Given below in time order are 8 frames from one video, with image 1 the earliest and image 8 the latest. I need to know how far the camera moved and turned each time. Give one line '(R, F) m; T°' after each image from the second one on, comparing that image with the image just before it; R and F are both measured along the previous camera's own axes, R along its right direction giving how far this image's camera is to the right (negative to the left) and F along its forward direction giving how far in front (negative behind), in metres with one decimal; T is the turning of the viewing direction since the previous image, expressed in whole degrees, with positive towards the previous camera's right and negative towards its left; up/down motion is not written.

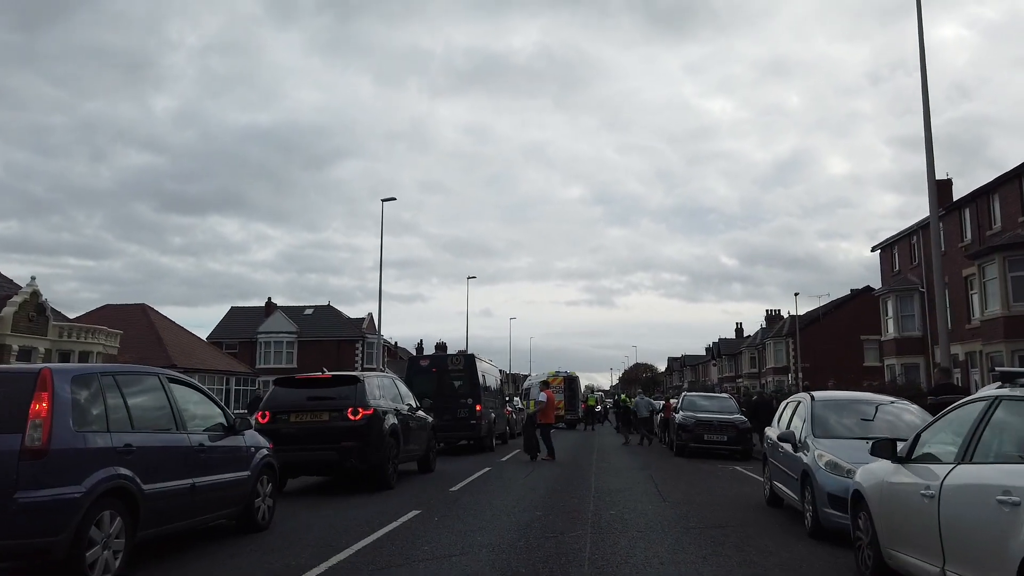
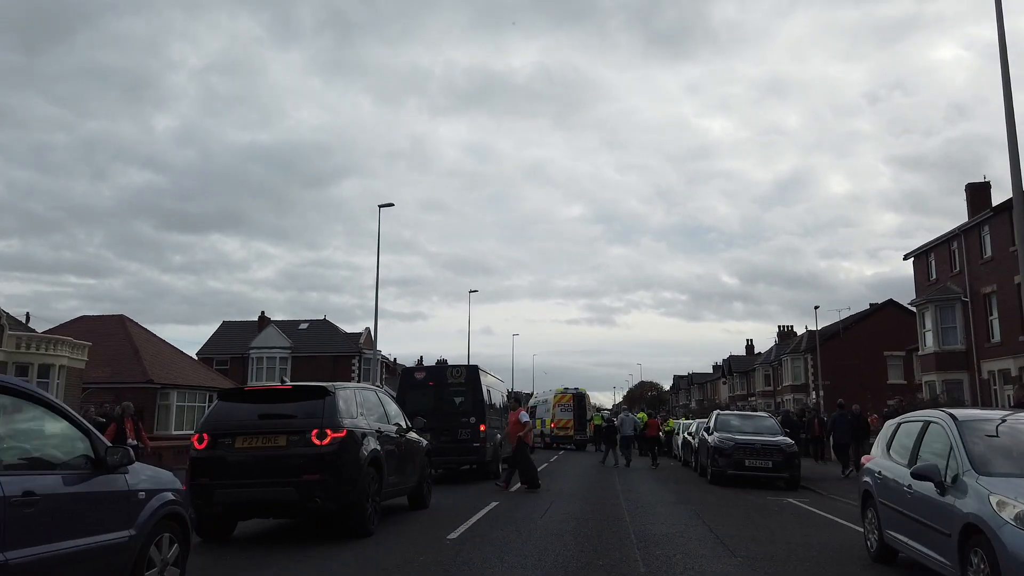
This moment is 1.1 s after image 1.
(-0.2, +2.7) m; 0°
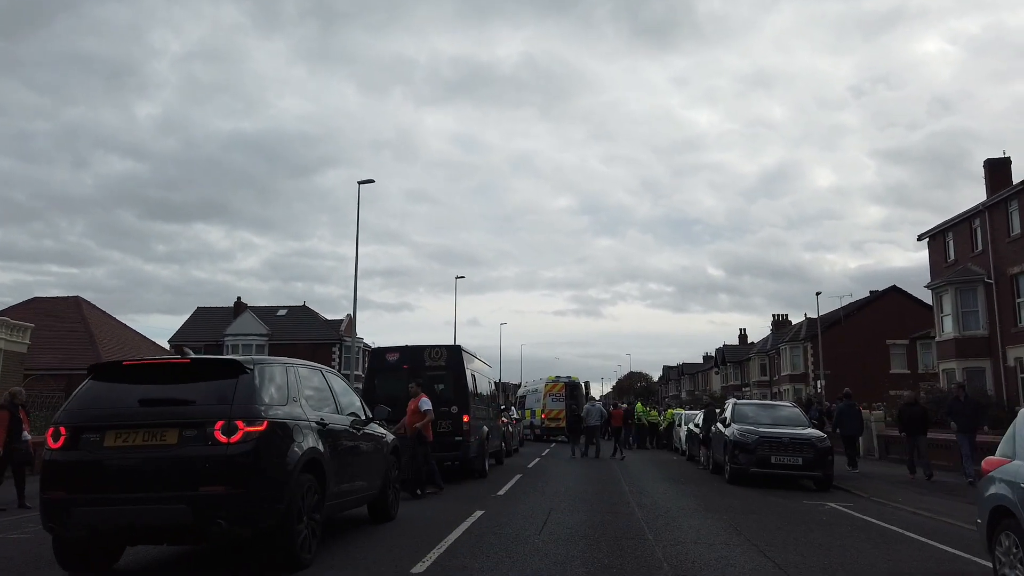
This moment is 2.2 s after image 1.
(0.0, +2.5) m; +1°
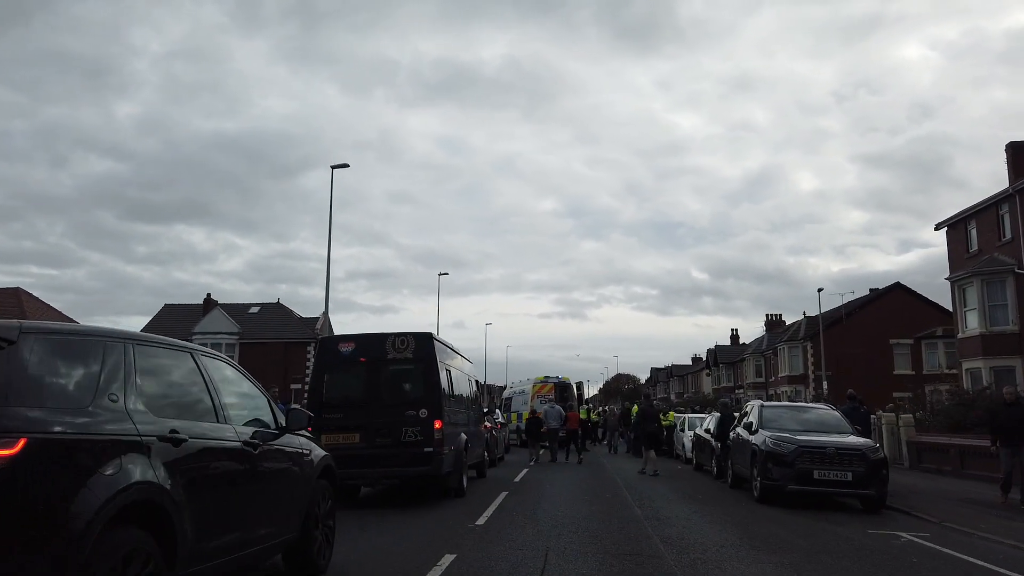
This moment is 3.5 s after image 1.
(0.0, +2.8) m; +1°
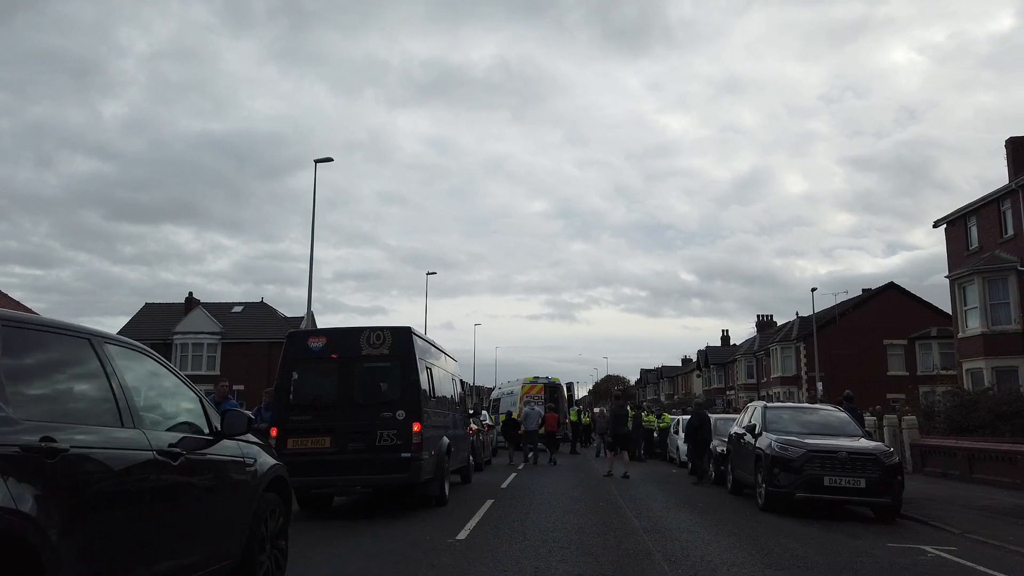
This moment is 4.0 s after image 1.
(0.0, +1.0) m; +1°
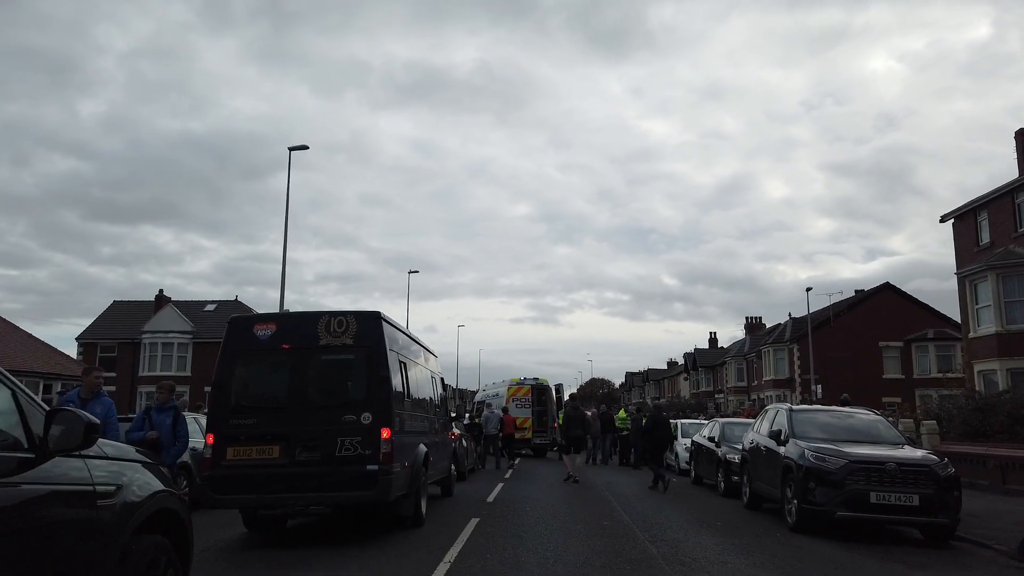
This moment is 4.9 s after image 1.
(-0.1, +1.8) m; +1°
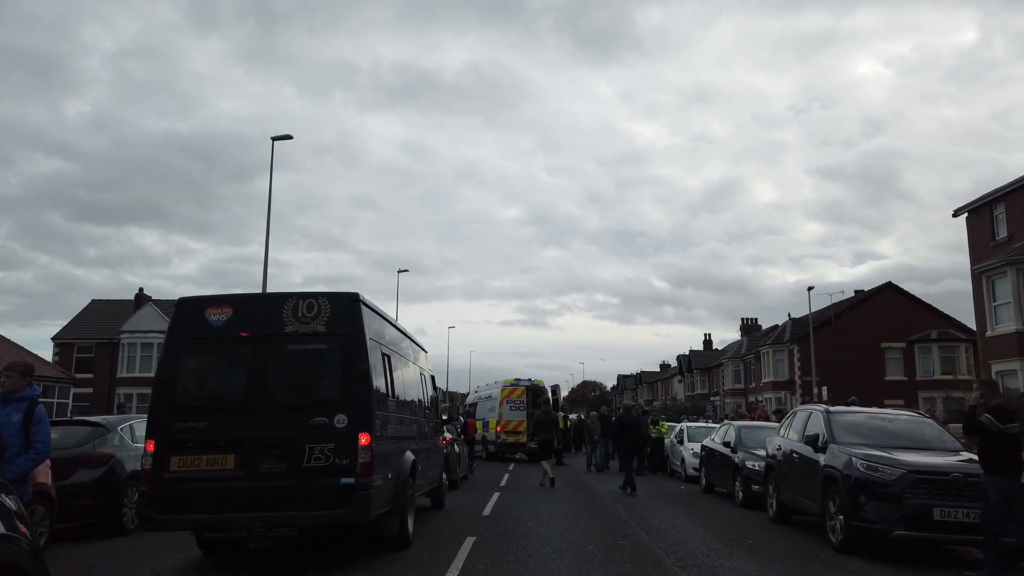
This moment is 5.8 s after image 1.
(-0.1, +1.4) m; +1°
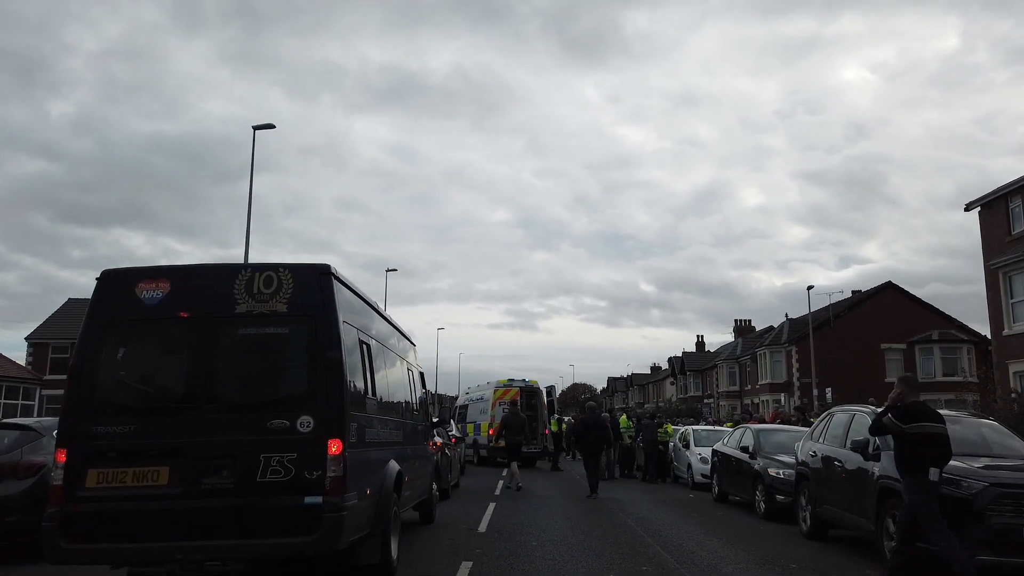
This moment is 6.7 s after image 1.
(-0.2, +1.4) m; +1°
